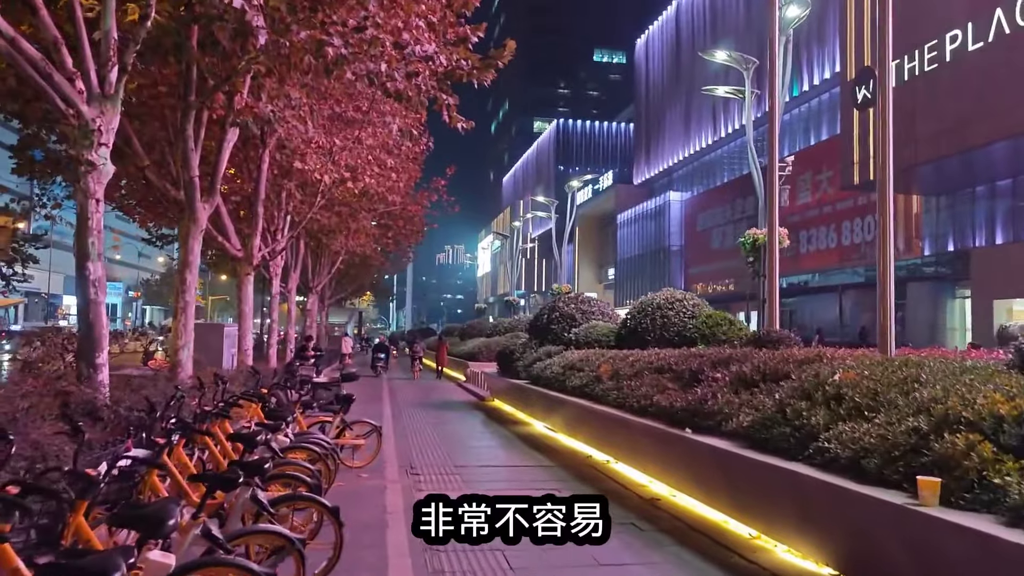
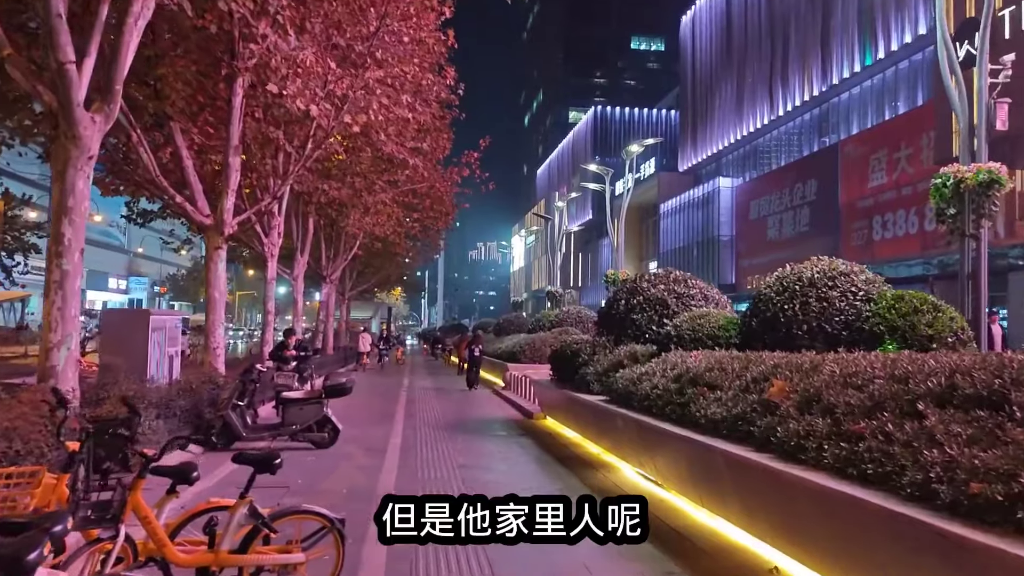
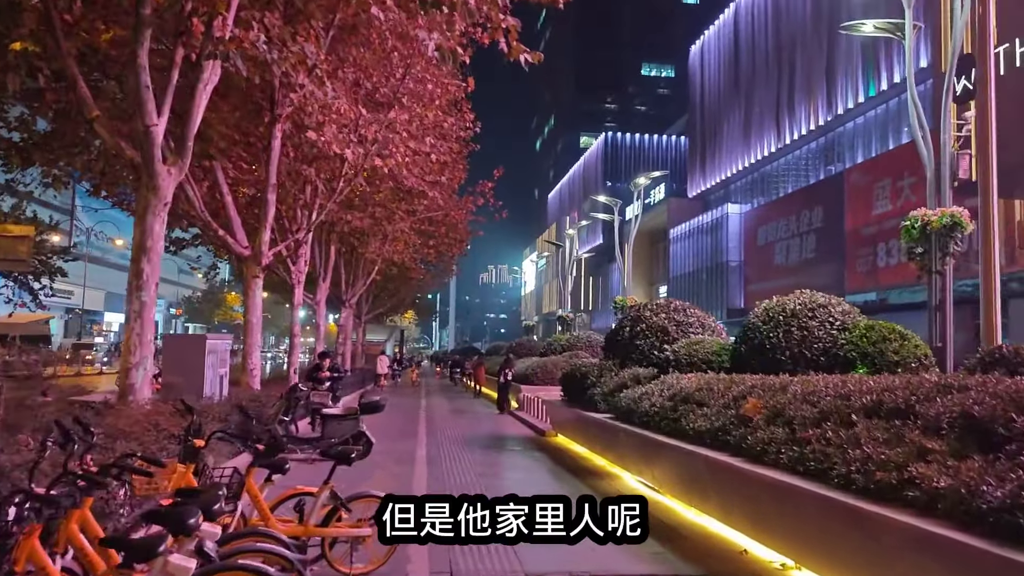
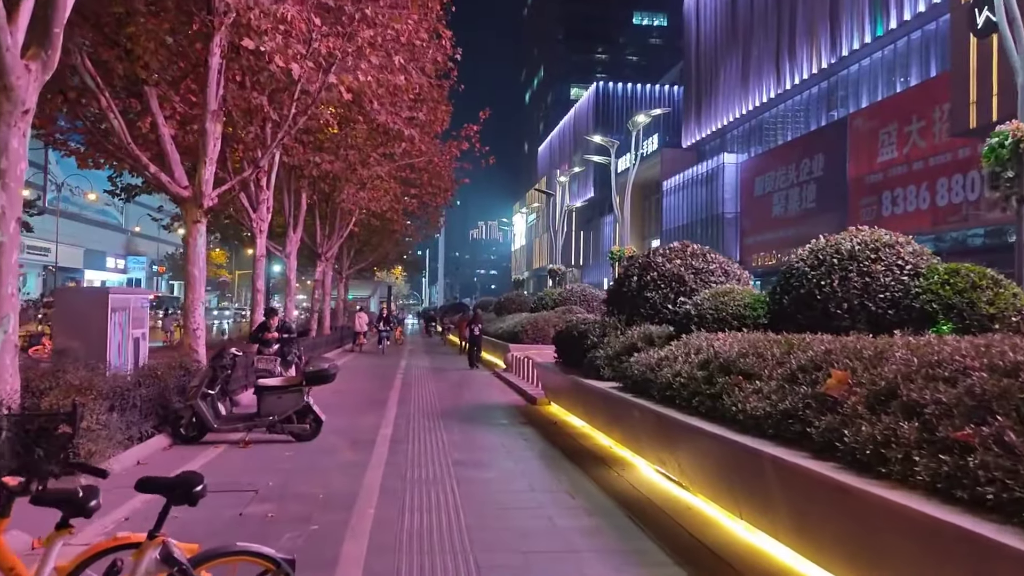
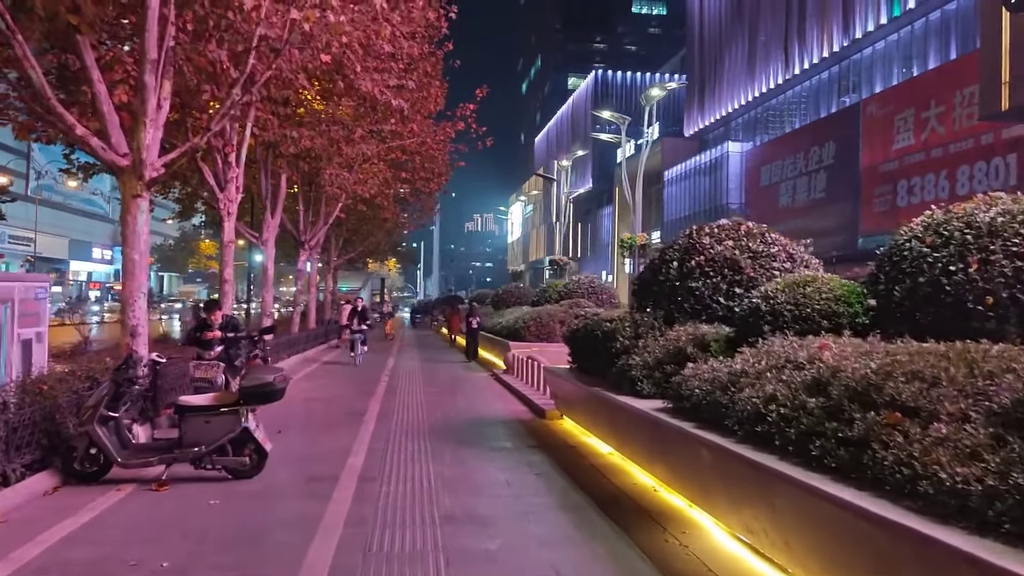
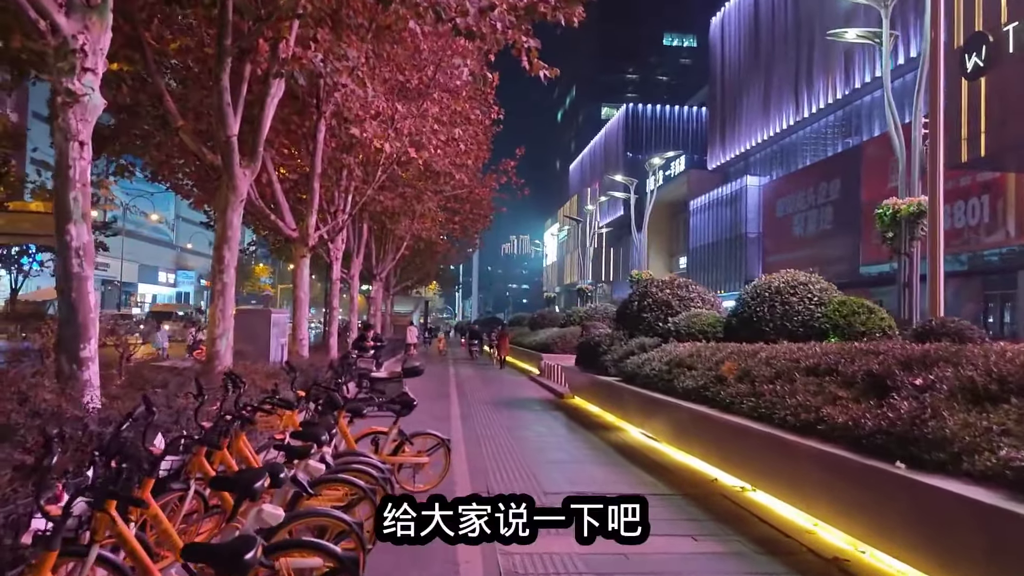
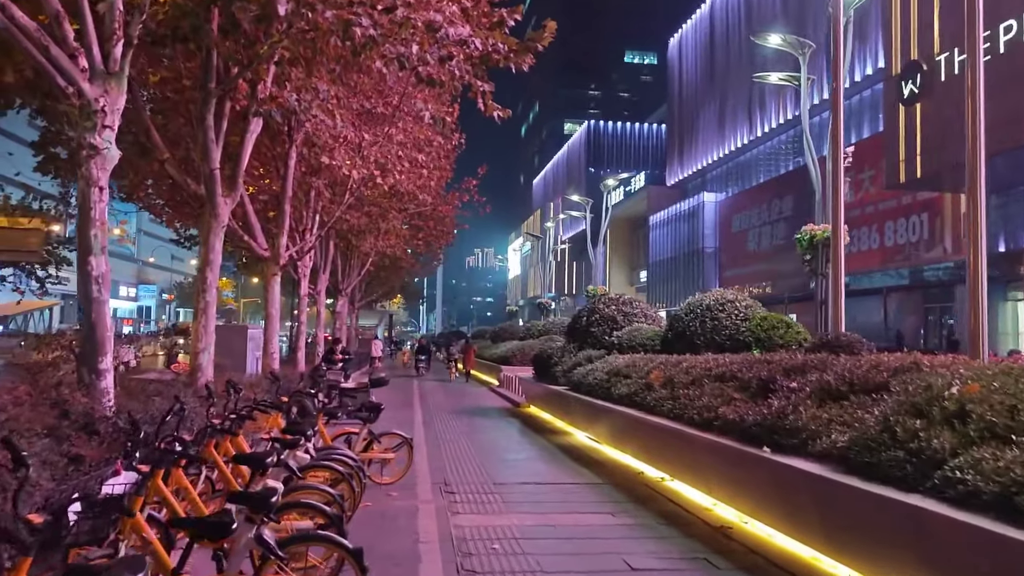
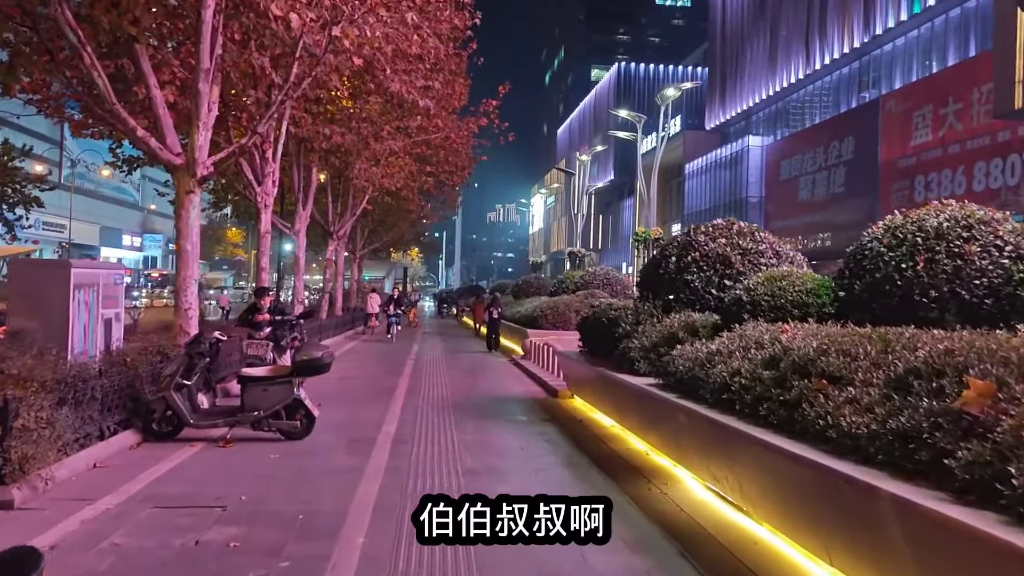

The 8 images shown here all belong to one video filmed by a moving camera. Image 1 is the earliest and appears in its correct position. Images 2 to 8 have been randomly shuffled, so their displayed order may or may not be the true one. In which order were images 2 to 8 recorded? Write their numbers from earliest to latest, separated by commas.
7, 6, 3, 2, 4, 8, 5
